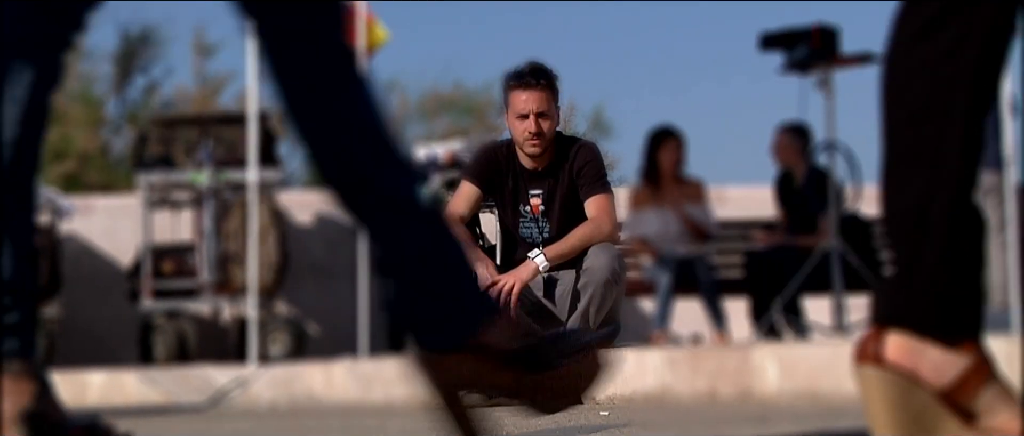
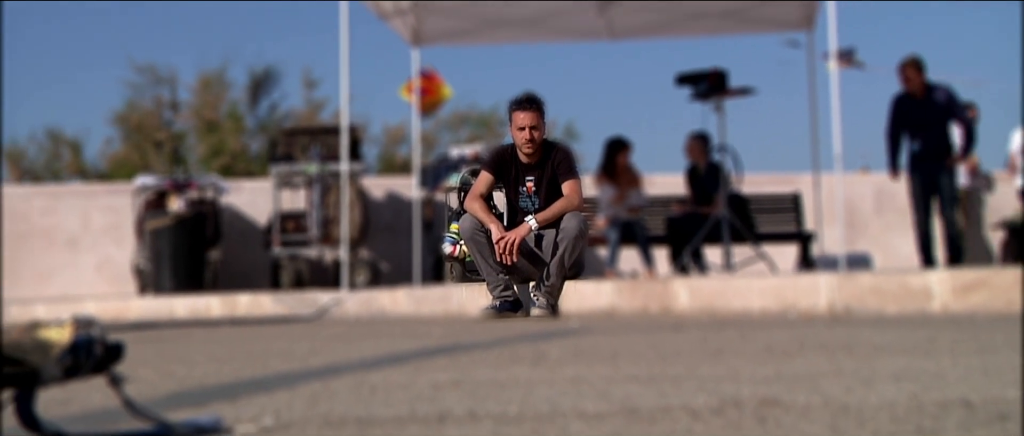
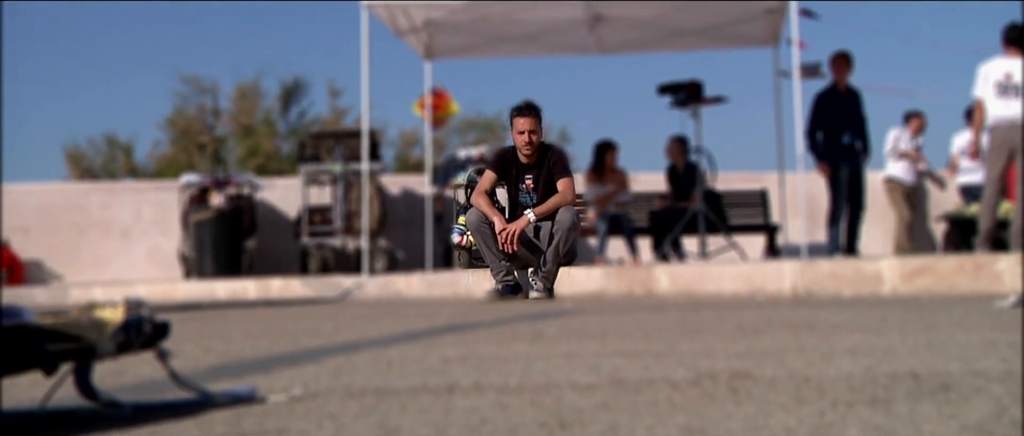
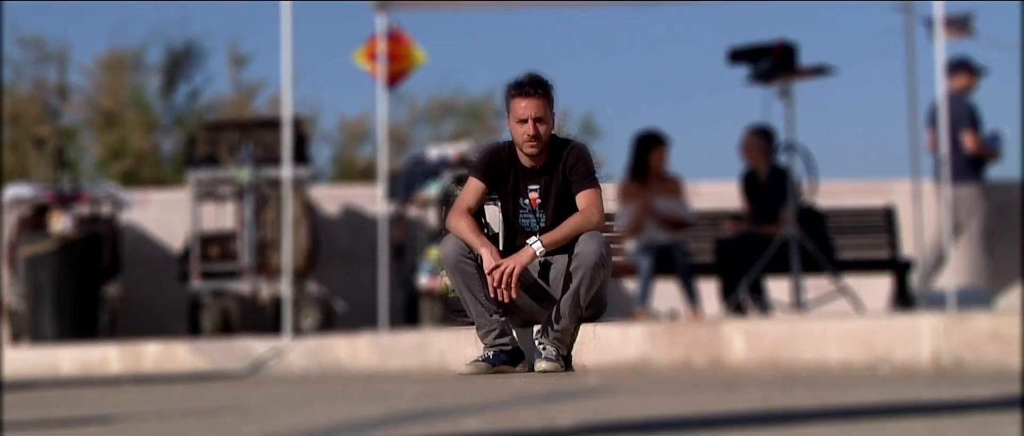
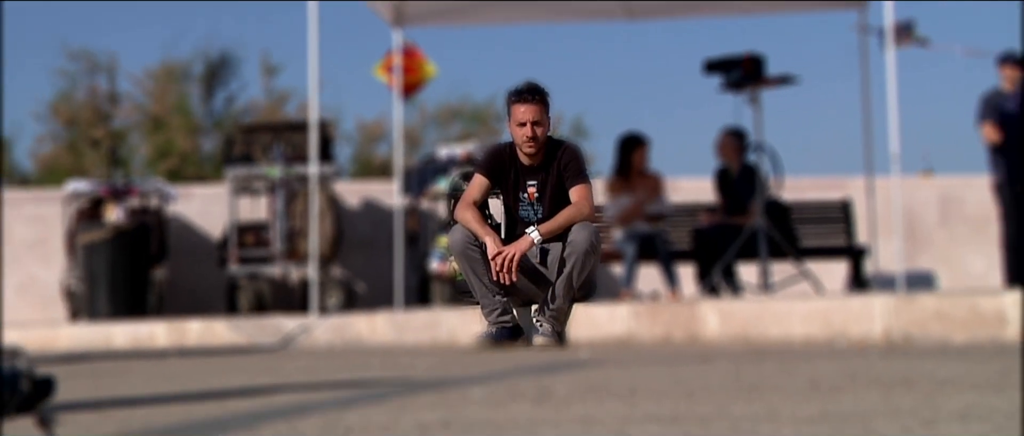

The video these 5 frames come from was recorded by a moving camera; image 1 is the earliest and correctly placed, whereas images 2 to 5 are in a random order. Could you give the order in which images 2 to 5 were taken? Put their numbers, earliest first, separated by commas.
4, 5, 2, 3
